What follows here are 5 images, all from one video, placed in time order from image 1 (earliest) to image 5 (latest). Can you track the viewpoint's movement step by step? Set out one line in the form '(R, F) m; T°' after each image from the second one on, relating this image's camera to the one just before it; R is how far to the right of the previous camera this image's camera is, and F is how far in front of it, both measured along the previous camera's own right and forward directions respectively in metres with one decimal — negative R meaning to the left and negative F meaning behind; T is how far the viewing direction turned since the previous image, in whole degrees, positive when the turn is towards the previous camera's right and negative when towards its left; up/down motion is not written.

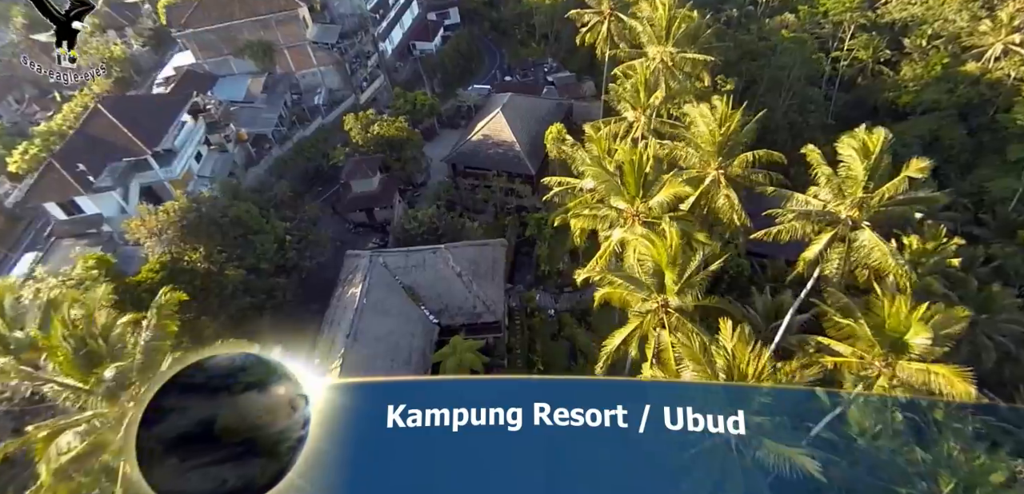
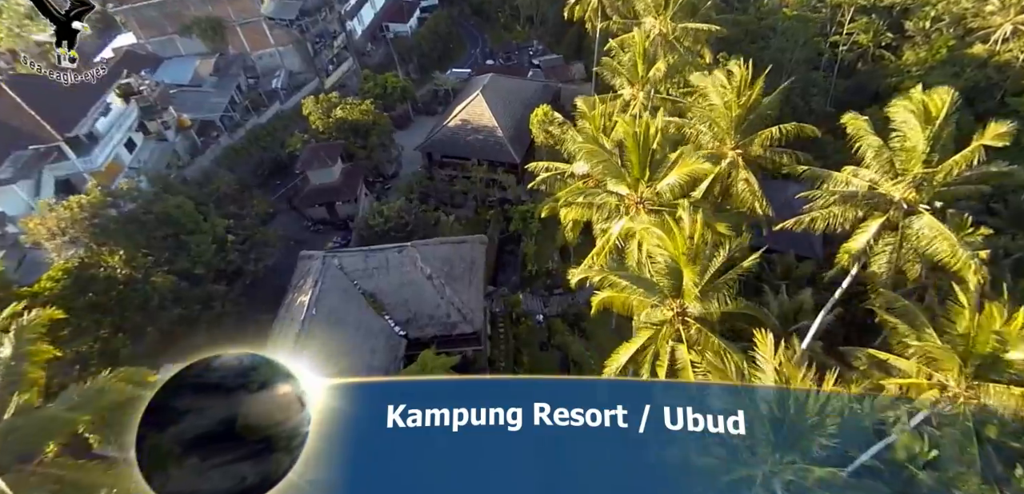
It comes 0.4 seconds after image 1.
(+0.6, +5.4) m; +1°
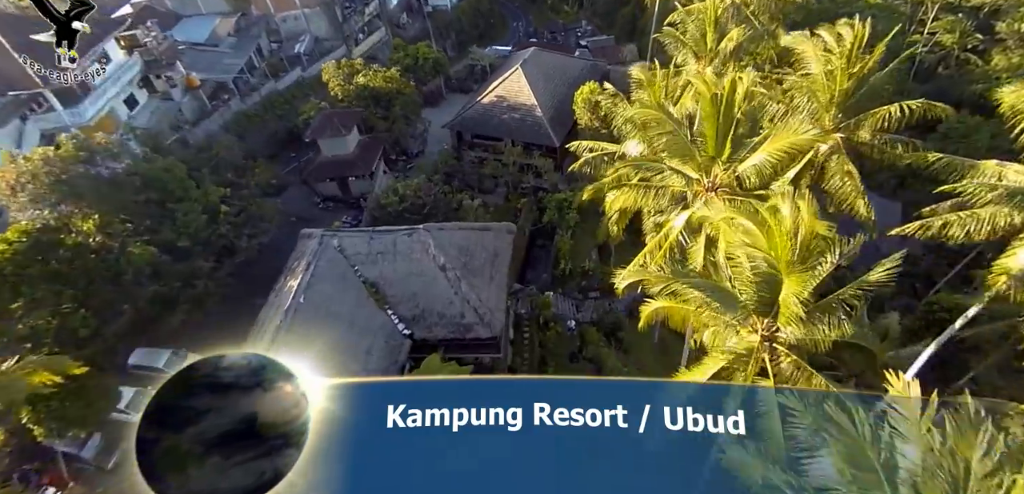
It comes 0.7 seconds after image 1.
(0.0, +5.1) m; -4°
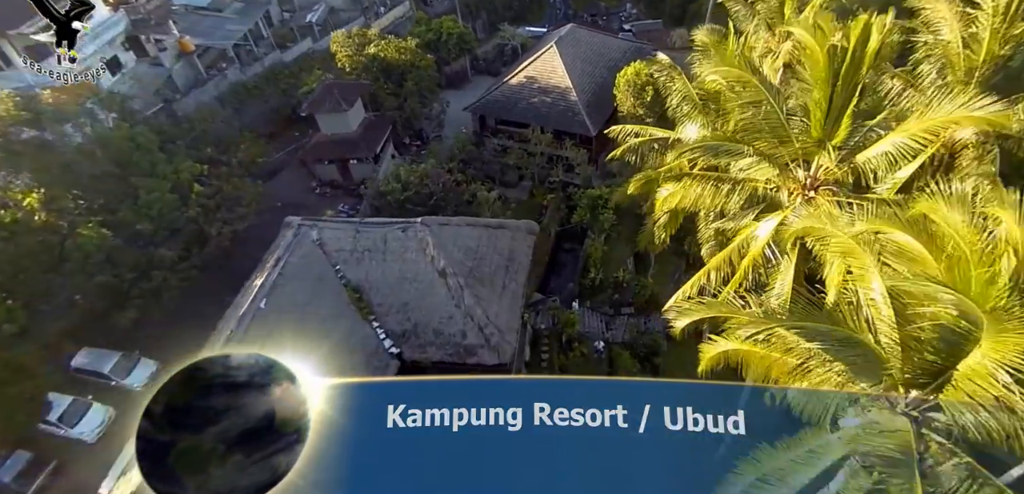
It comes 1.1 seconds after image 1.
(+0.3, +5.1) m; -3°
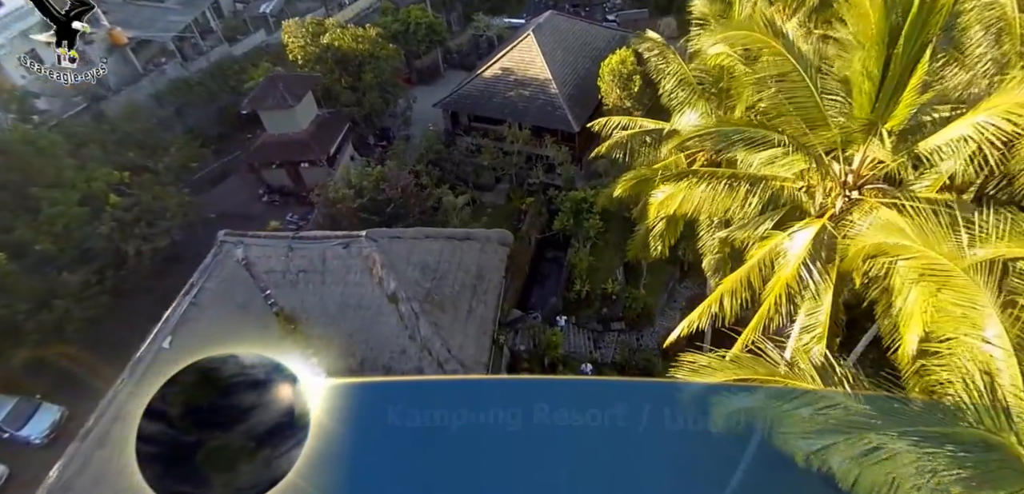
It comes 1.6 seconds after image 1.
(+0.8, +3.4) m; +1°
